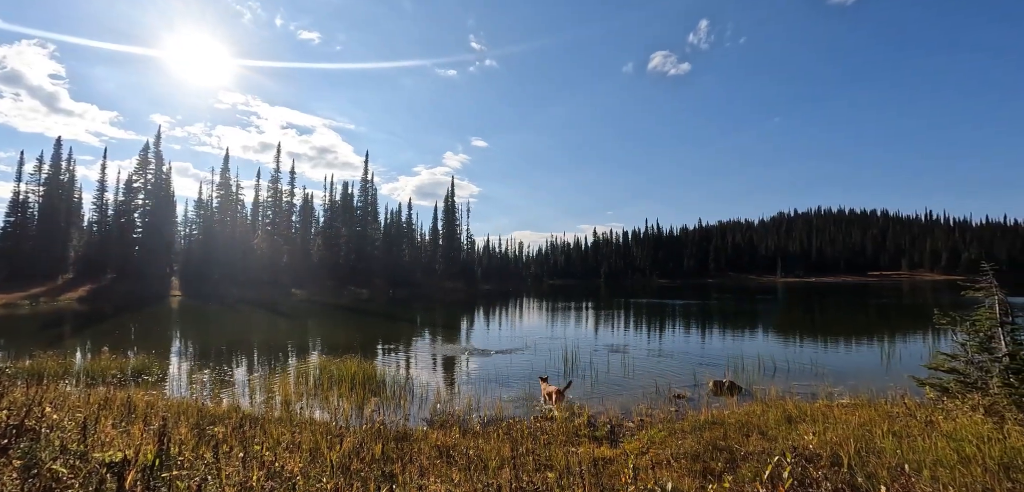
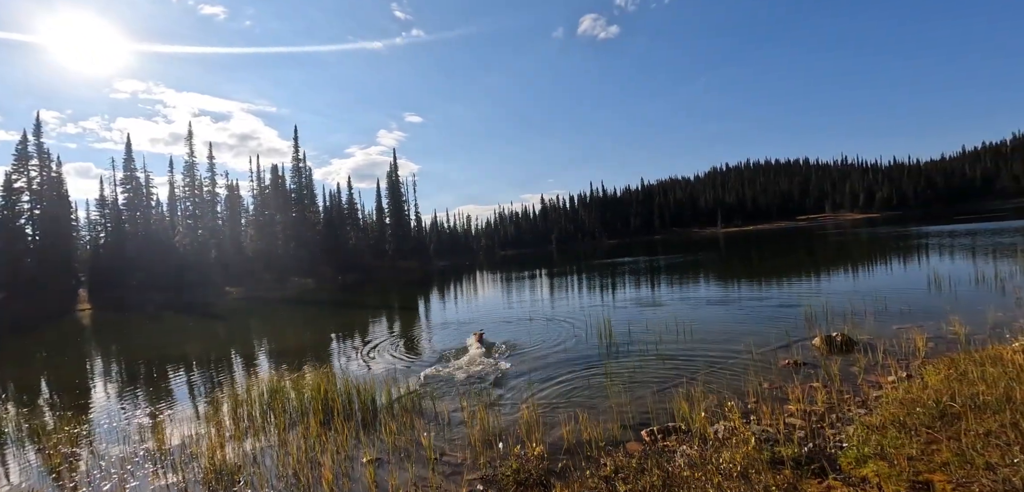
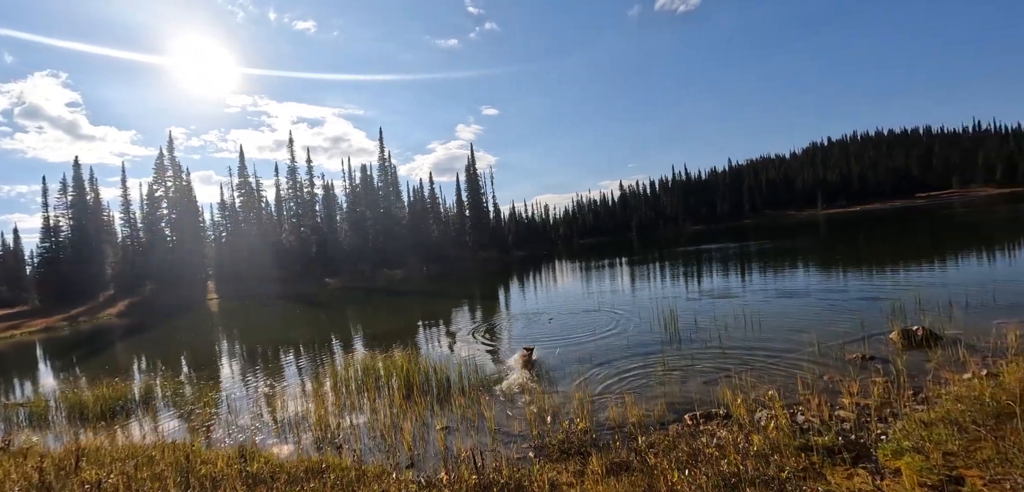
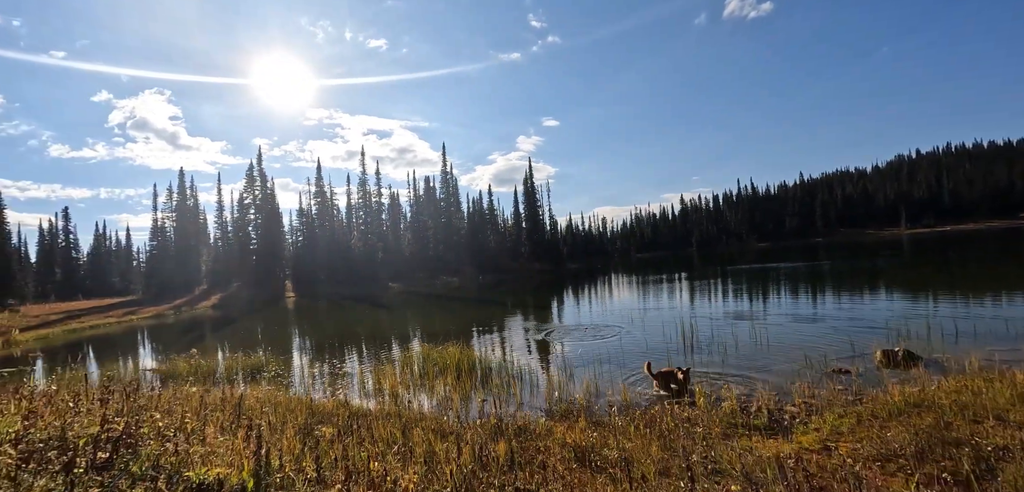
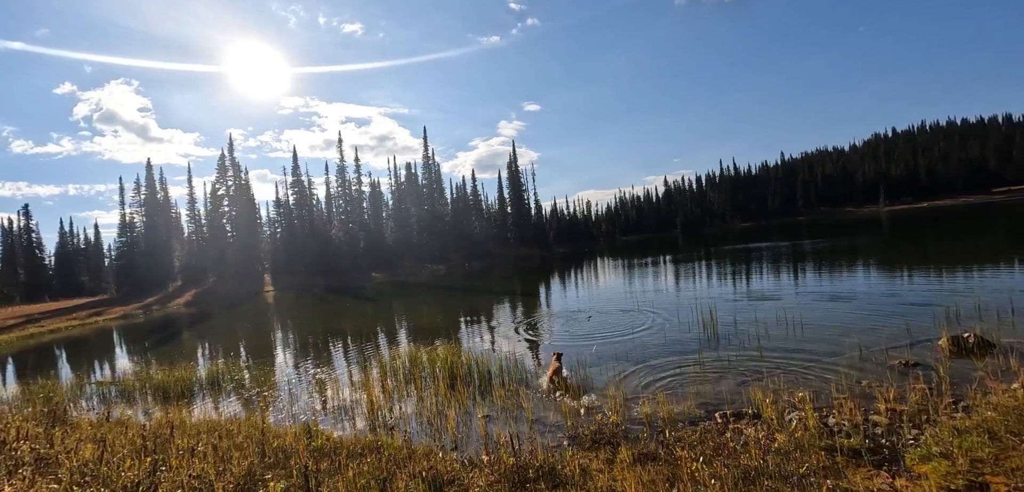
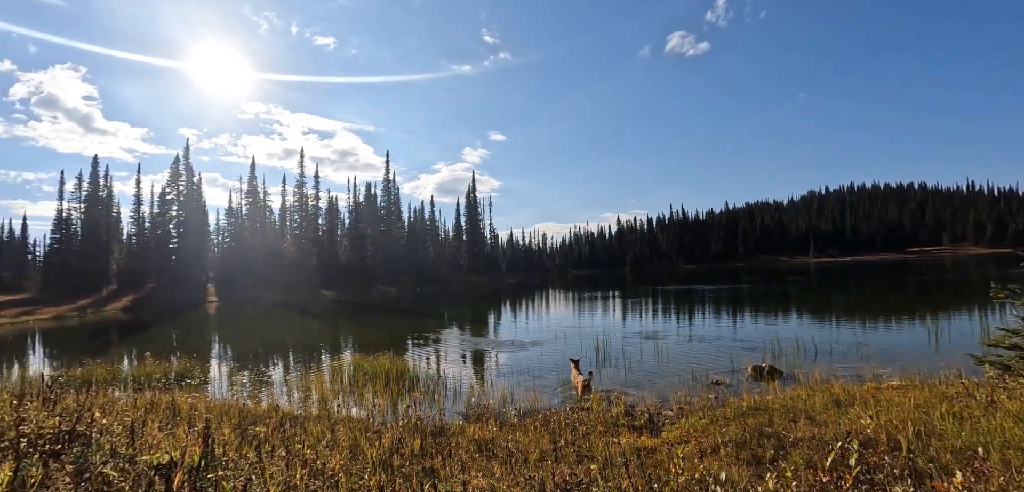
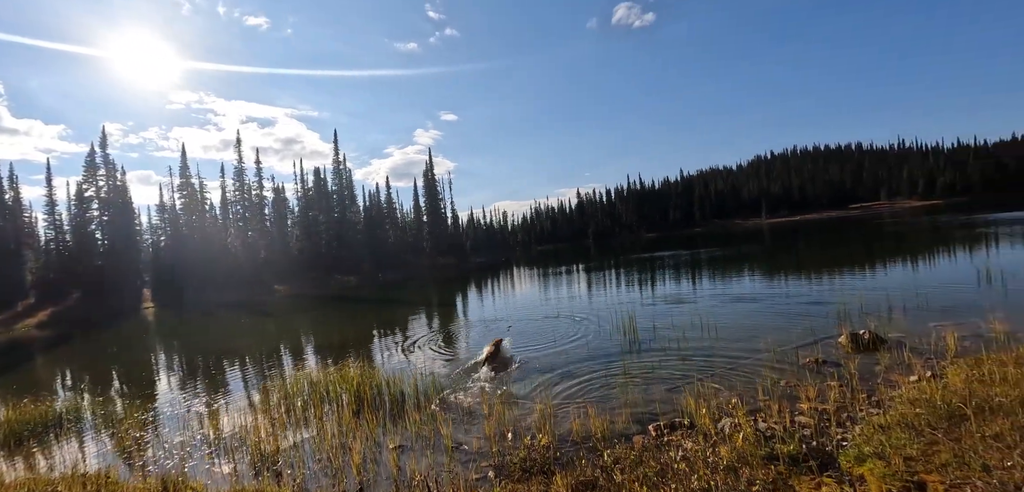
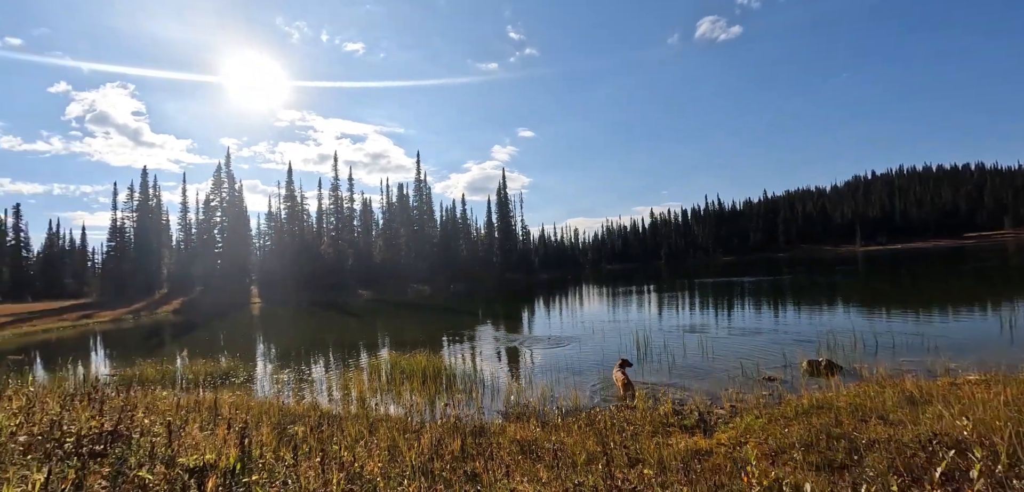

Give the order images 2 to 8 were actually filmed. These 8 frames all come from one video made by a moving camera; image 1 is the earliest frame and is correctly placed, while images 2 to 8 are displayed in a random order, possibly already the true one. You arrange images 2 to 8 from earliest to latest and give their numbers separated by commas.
6, 8, 4, 5, 3, 7, 2
